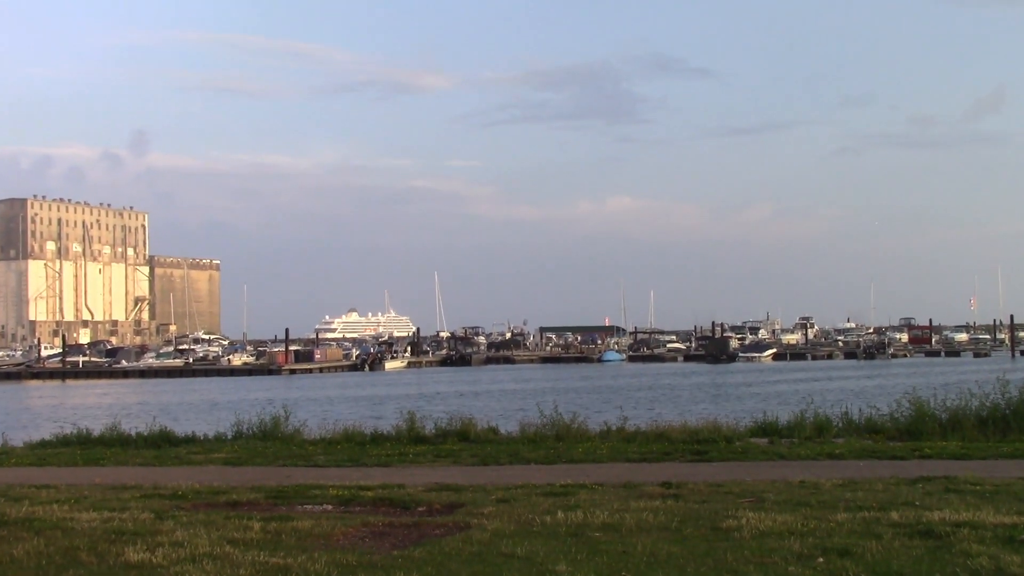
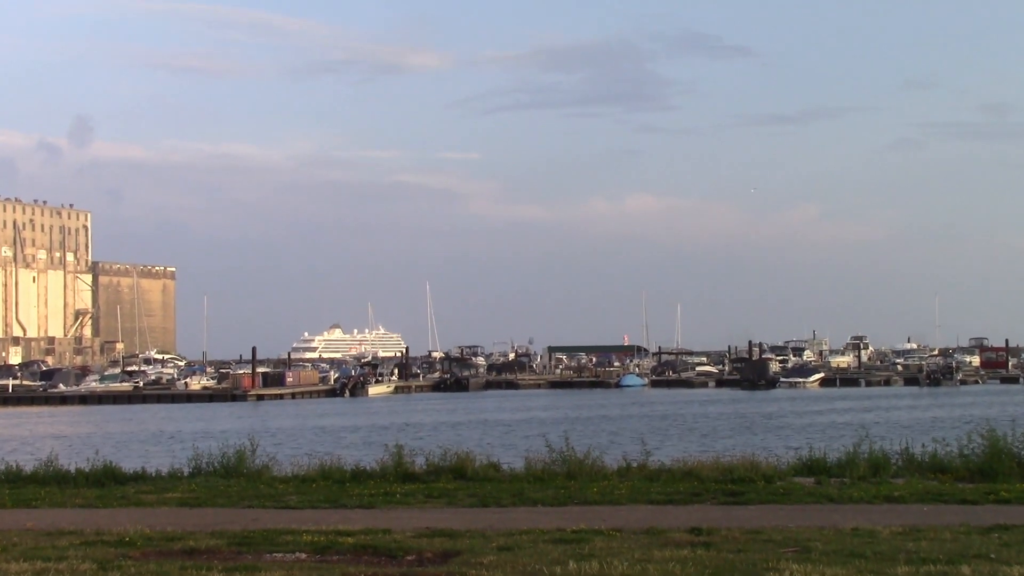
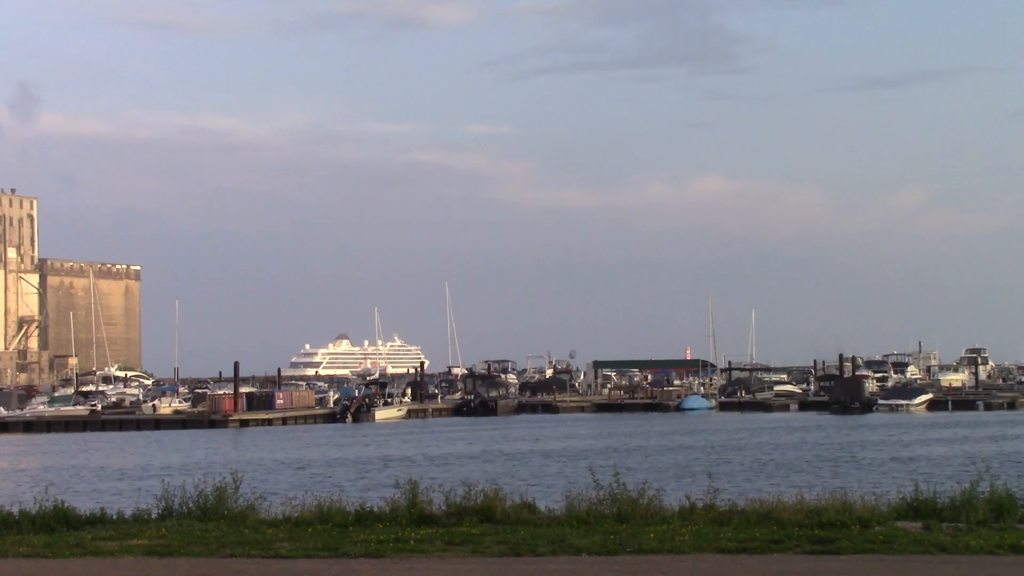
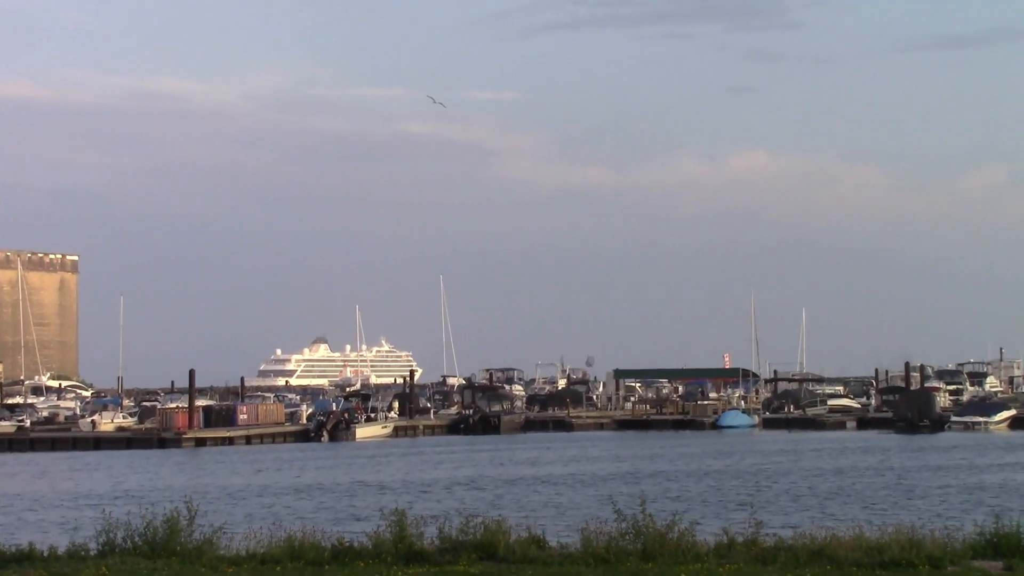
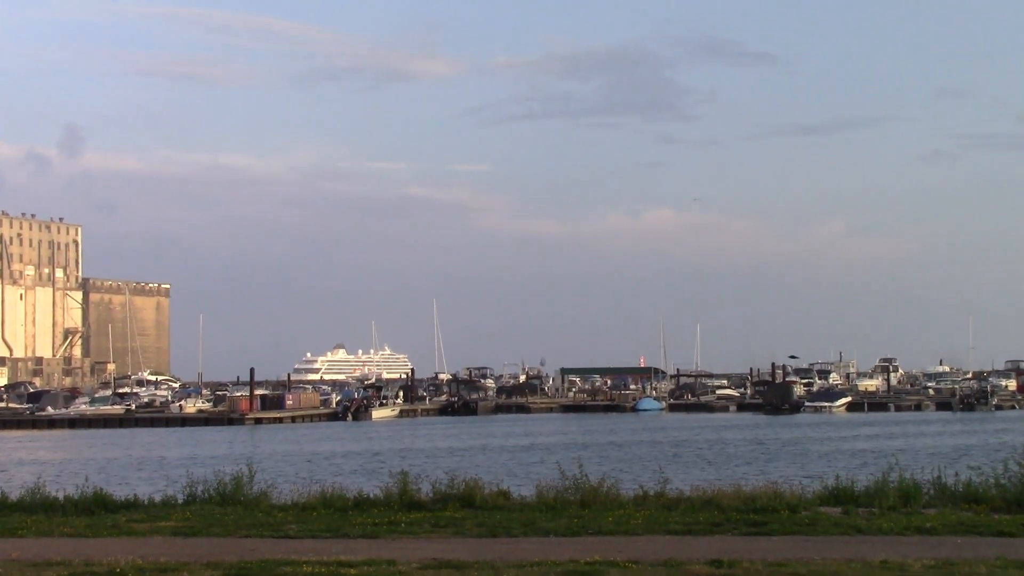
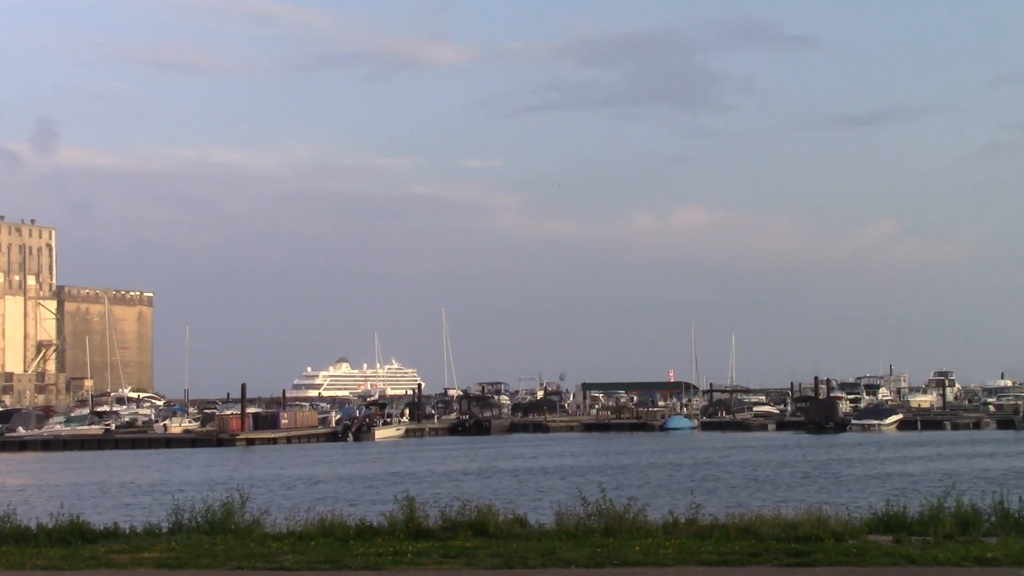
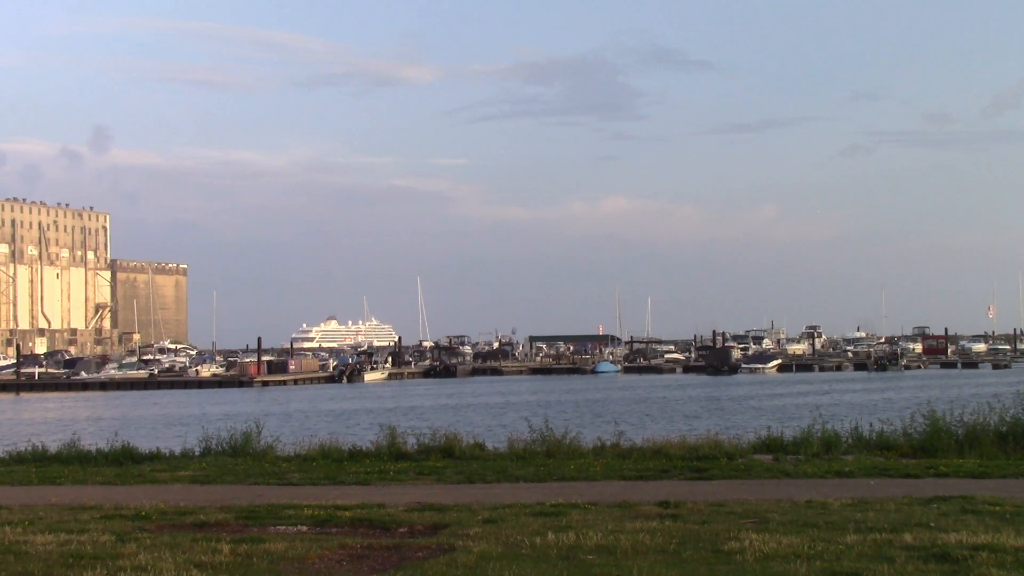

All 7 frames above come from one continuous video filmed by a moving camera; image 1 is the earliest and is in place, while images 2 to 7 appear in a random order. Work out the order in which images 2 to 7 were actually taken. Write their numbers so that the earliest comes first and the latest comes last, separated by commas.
7, 2, 5, 6, 3, 4
